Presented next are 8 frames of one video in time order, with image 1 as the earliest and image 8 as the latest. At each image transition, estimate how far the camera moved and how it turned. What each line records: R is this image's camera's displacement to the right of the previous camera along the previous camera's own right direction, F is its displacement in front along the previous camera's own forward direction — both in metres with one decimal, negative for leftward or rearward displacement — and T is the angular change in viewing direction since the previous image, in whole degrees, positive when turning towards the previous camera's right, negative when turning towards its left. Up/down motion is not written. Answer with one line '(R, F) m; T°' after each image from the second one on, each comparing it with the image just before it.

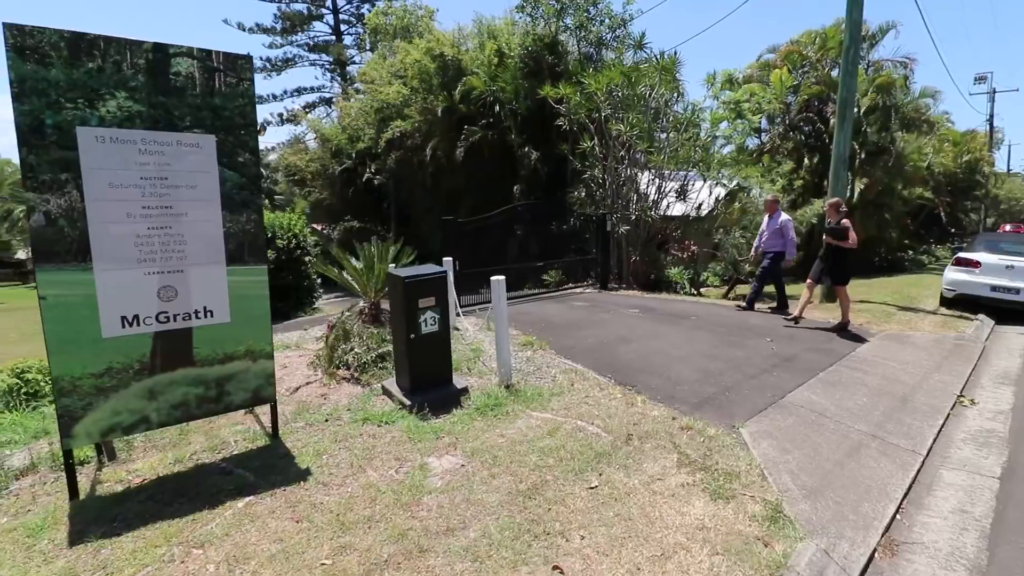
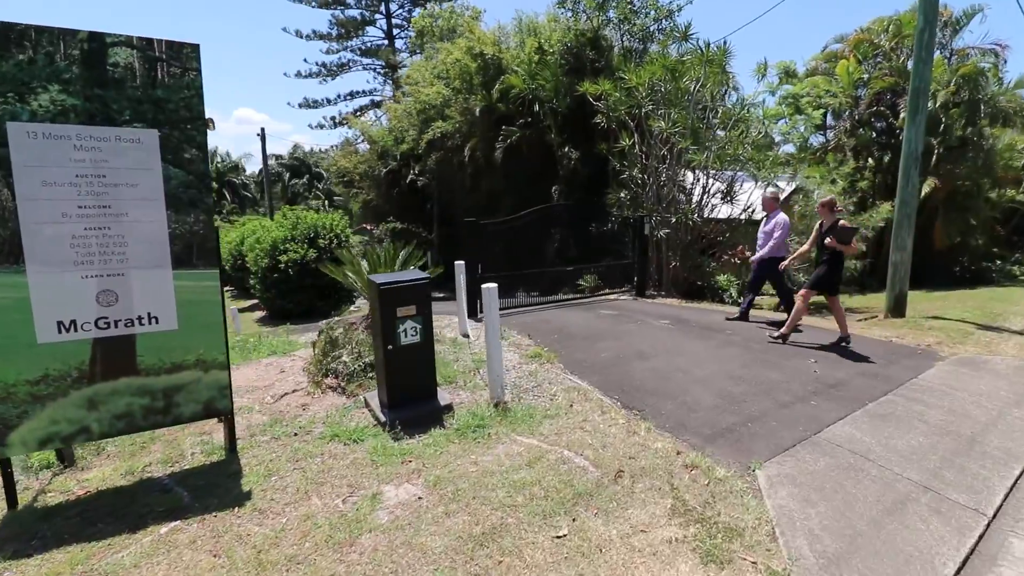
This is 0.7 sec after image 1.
(+0.6, +0.5) m; -6°
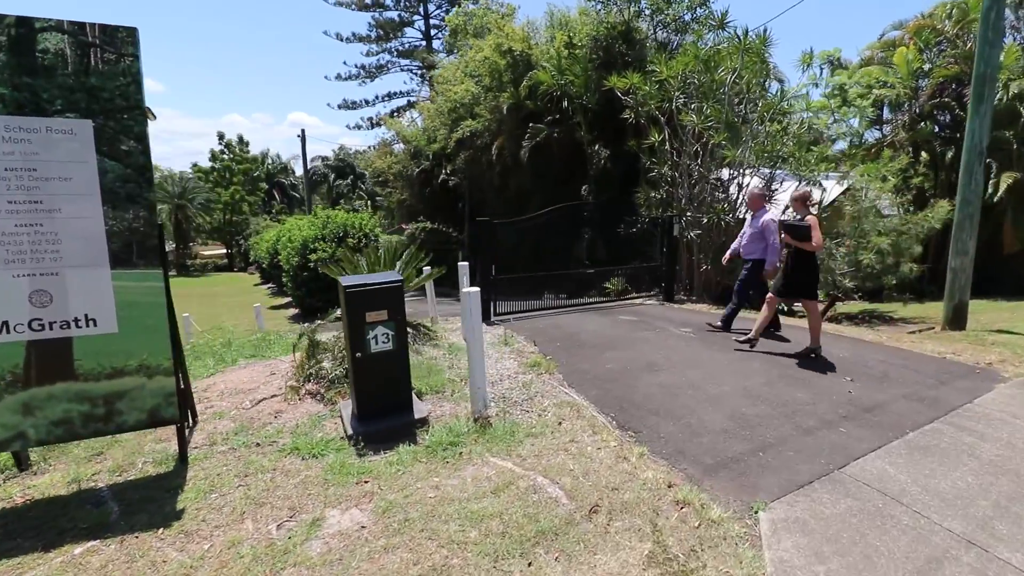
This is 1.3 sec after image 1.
(+0.5, +0.4) m; -5°
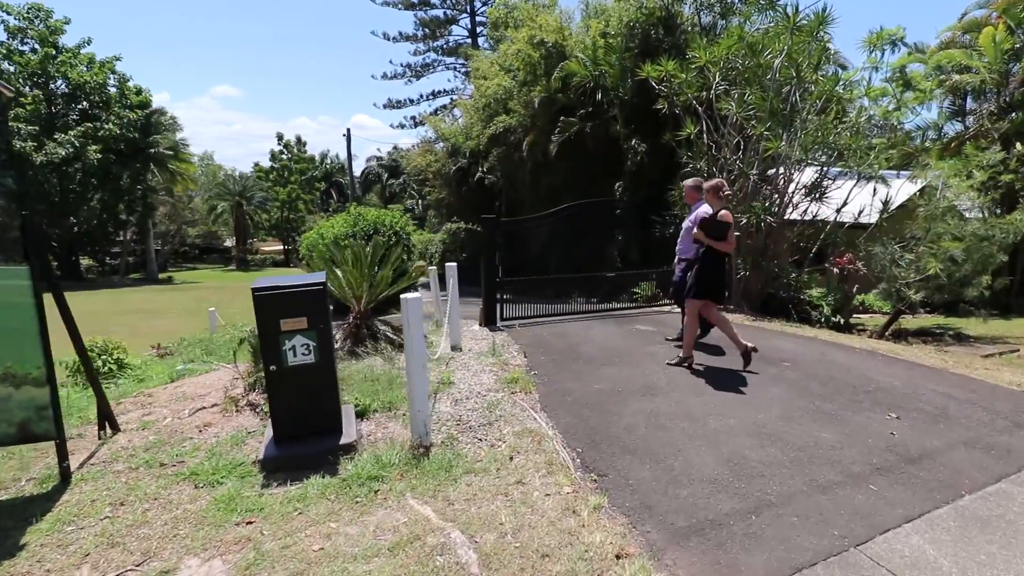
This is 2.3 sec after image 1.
(+0.7, +0.7) m; -6°
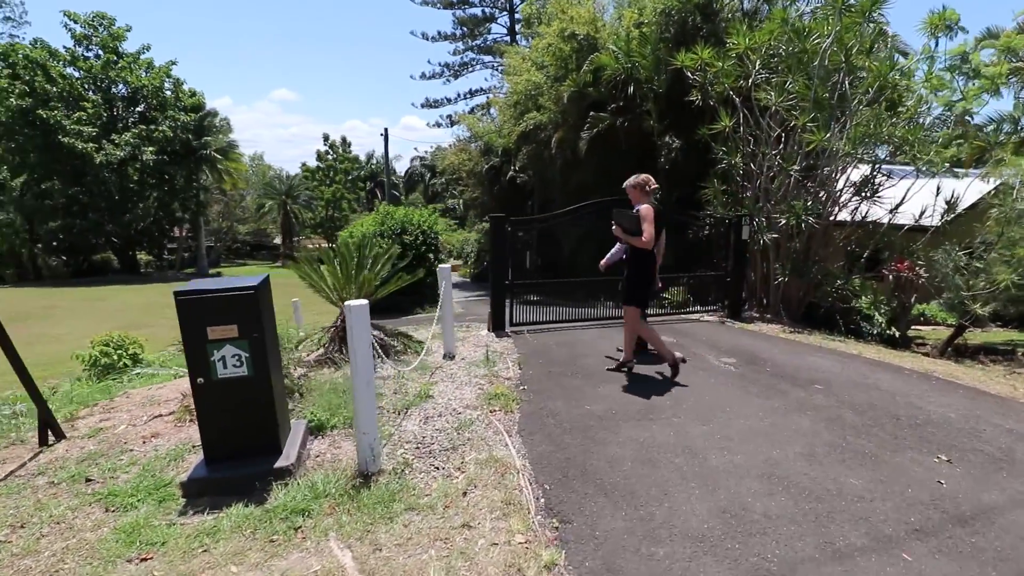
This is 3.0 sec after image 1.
(+0.5, +0.5) m; -5°
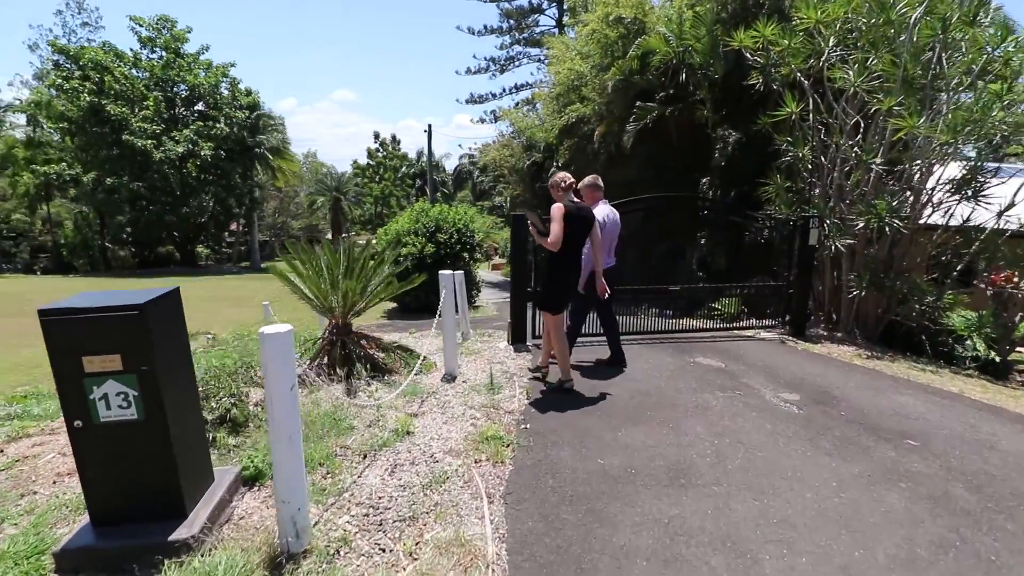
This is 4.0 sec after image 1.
(+0.3, +0.9) m; -5°
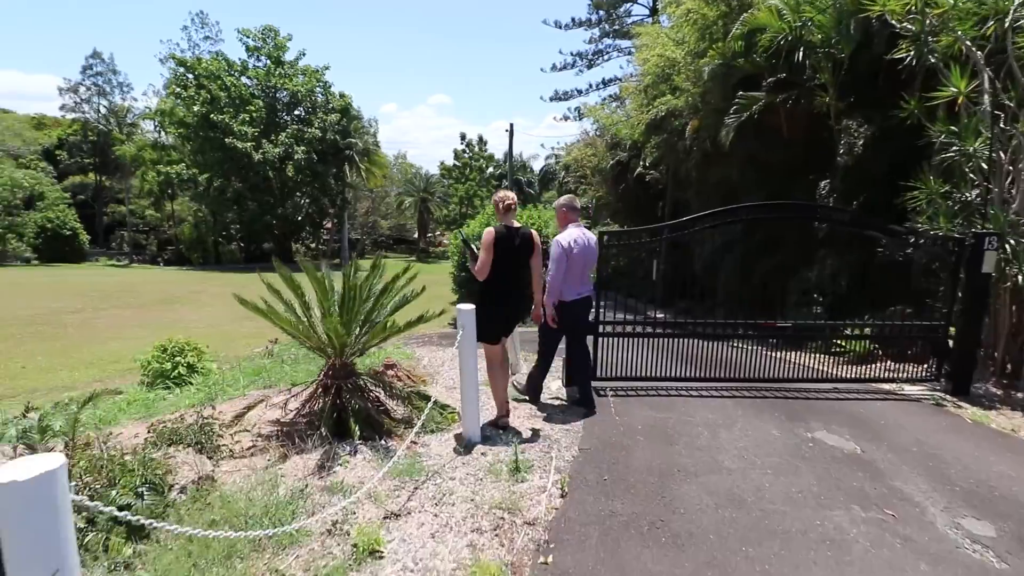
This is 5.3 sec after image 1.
(+0.3, +1.3) m; -10°
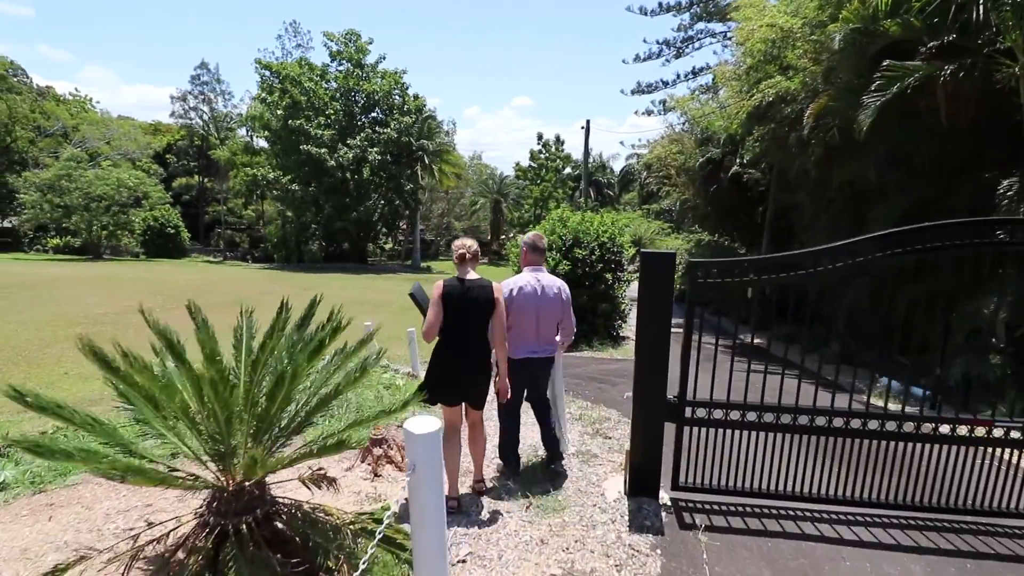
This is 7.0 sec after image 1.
(+0.3, +1.8) m; -9°
